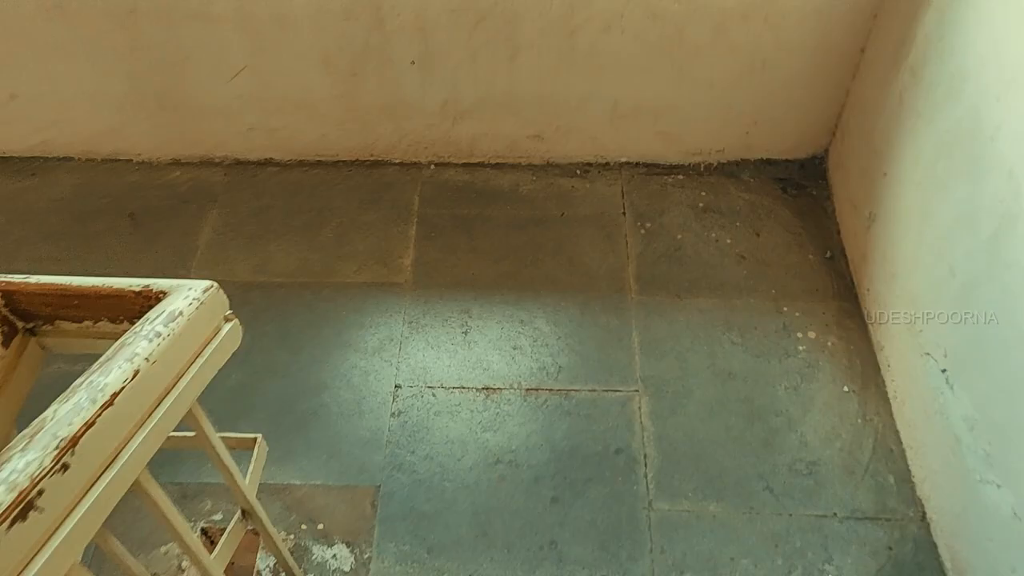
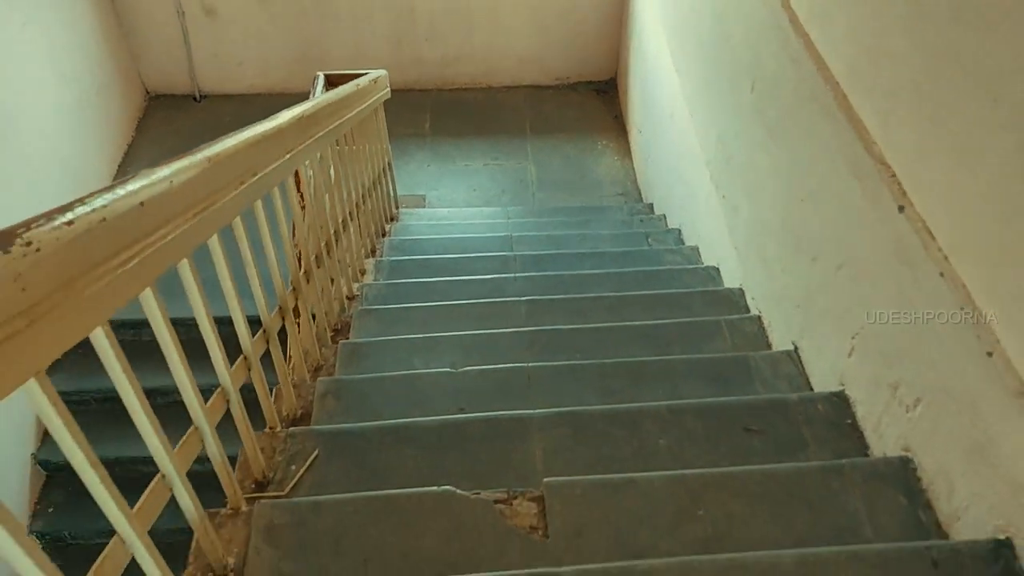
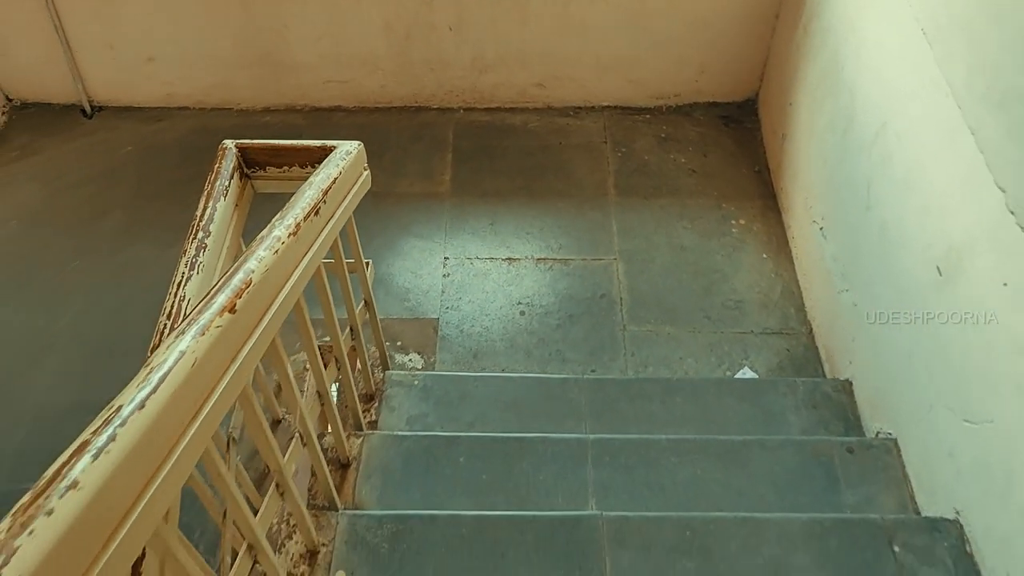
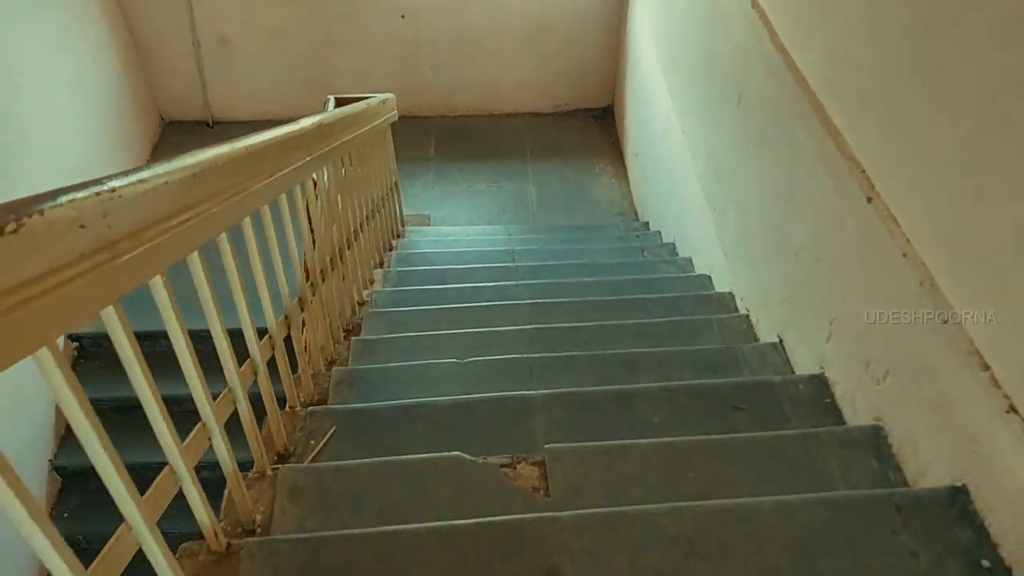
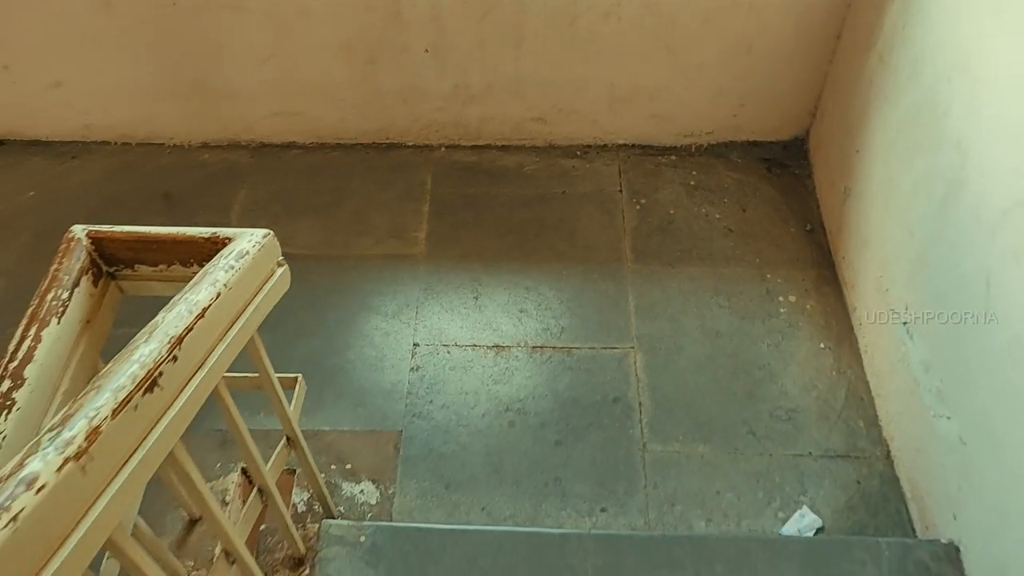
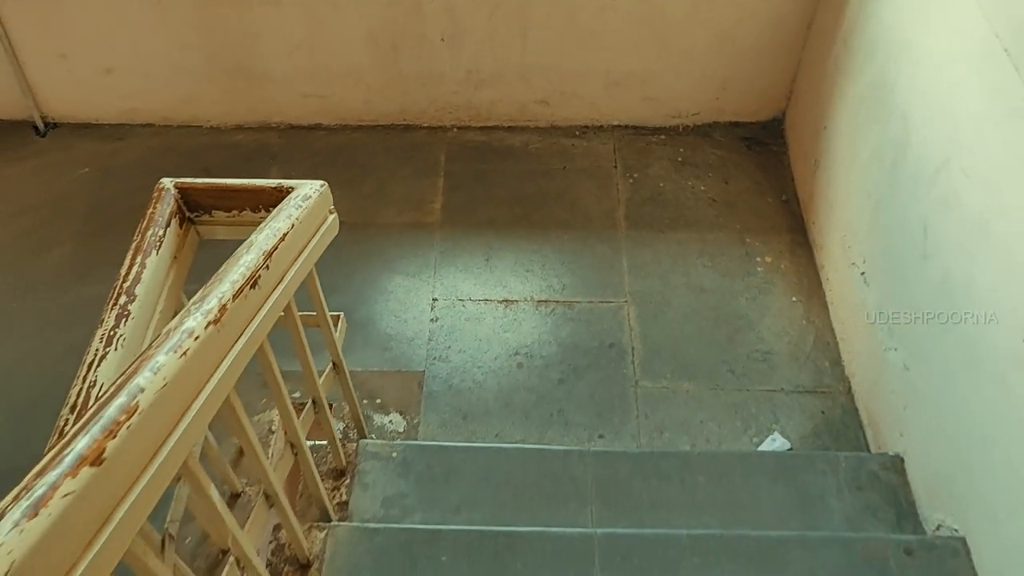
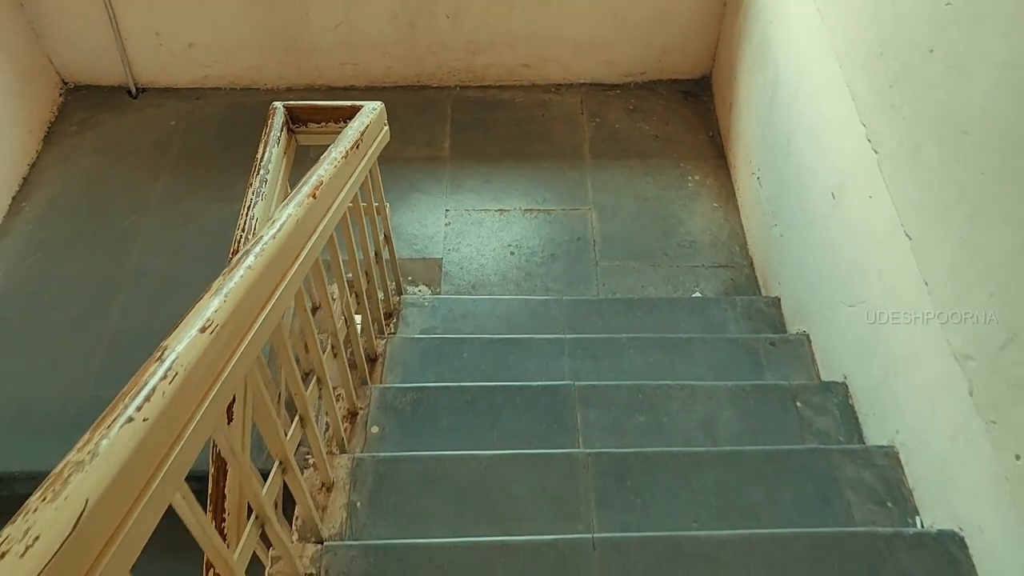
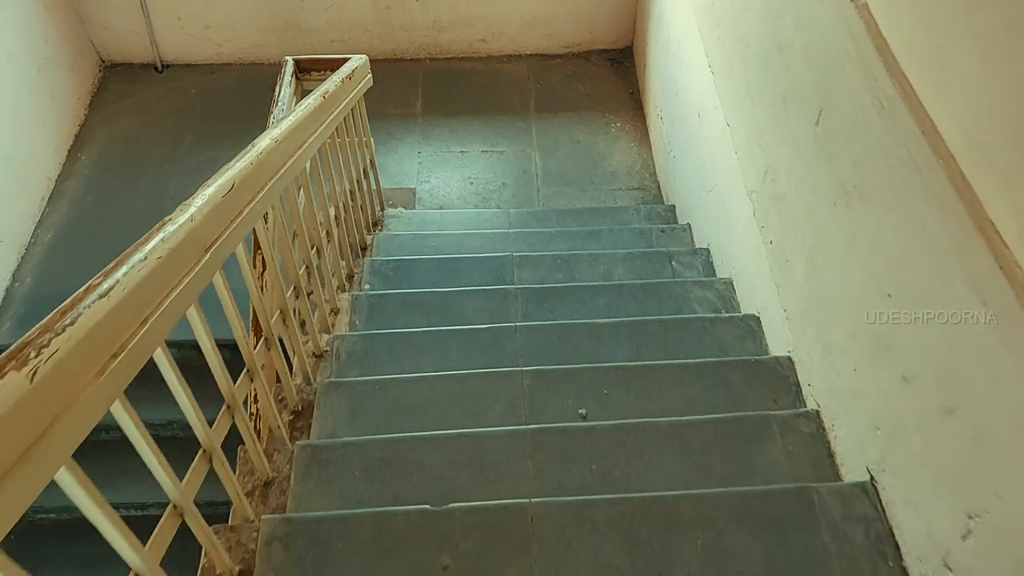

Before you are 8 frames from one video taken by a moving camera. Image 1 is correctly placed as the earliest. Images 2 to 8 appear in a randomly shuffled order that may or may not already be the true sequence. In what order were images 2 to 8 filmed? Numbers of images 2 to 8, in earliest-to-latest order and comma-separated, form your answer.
5, 6, 3, 7, 8, 2, 4
